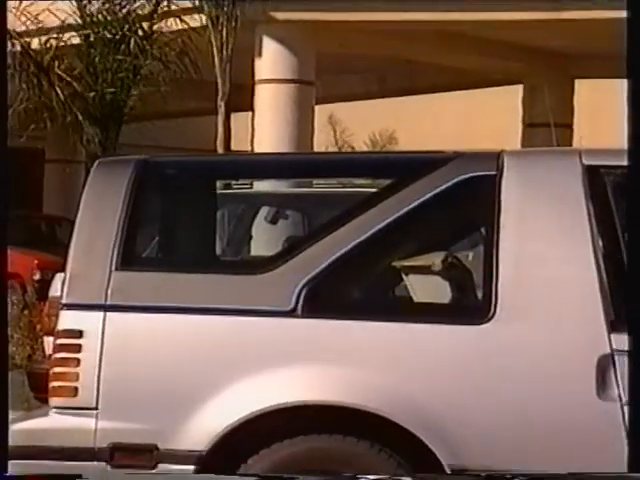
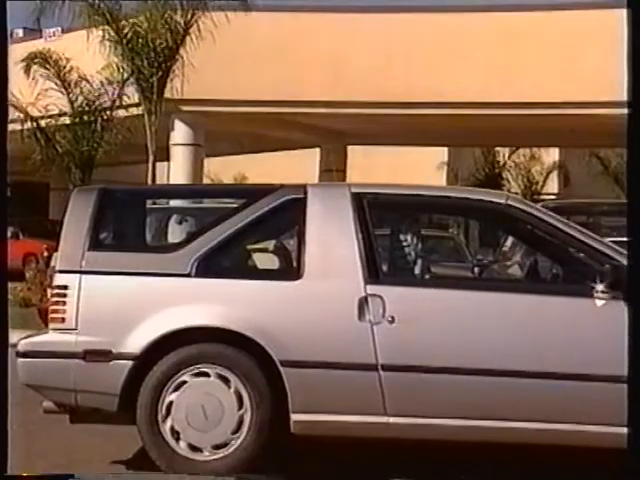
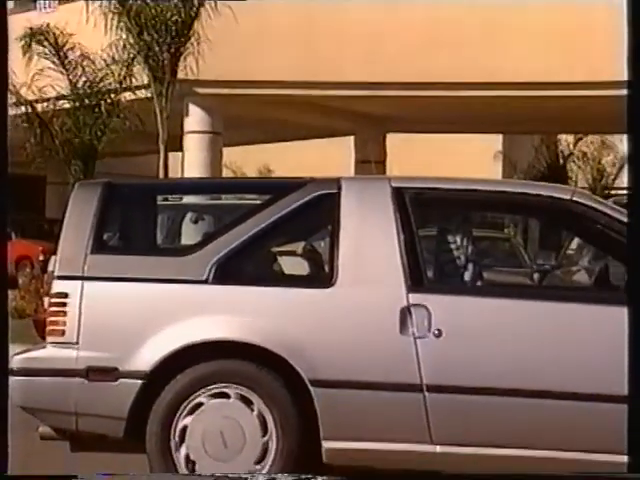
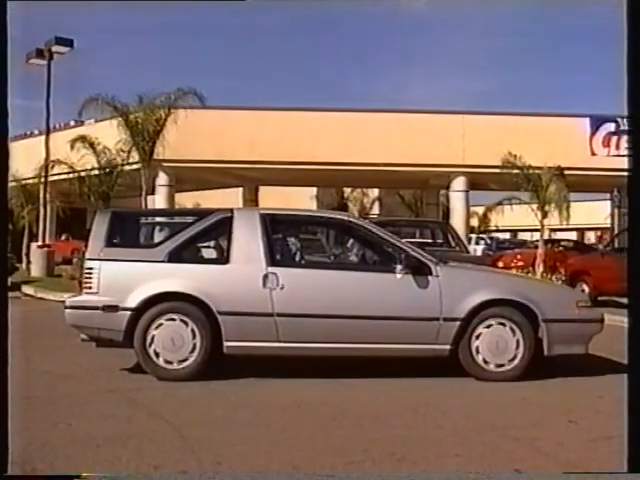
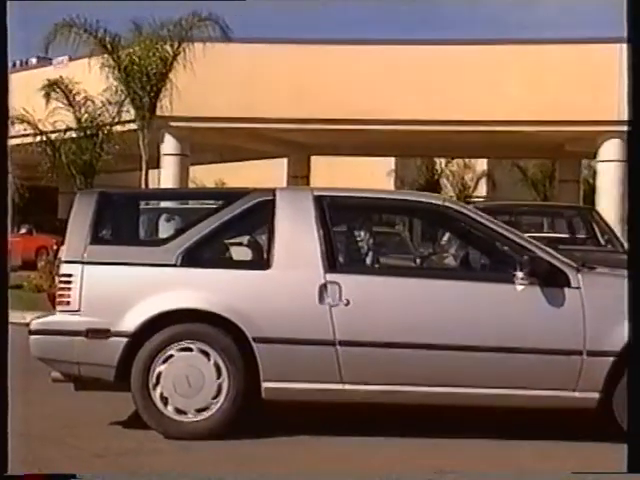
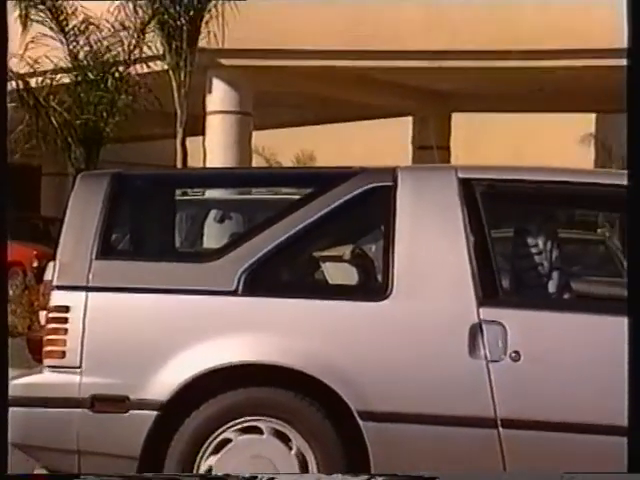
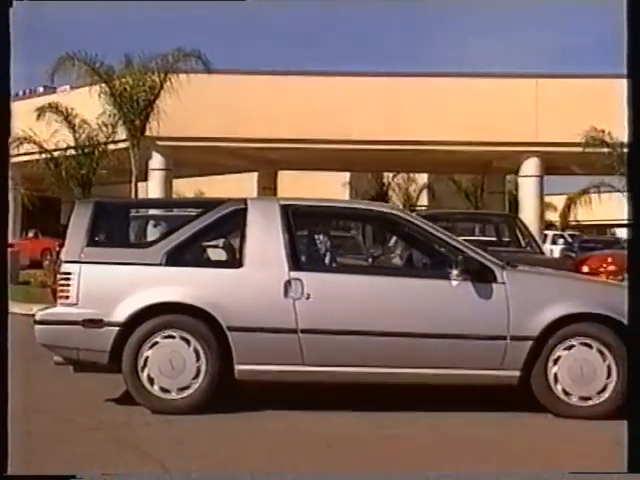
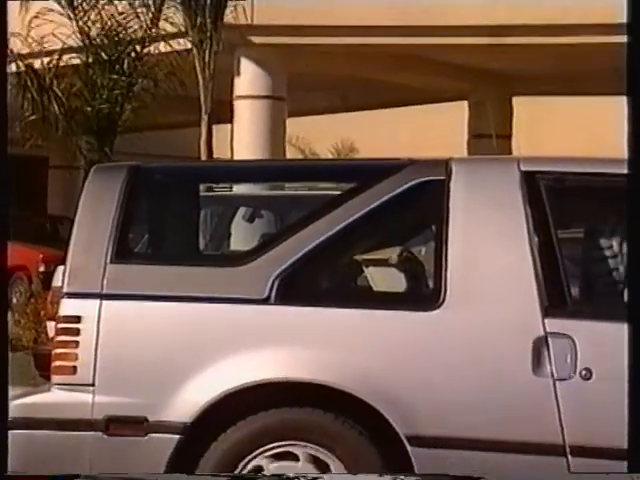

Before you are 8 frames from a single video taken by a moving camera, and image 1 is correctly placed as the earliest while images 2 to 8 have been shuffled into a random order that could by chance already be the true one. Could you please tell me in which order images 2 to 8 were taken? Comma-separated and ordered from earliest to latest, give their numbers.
8, 6, 3, 2, 5, 7, 4
